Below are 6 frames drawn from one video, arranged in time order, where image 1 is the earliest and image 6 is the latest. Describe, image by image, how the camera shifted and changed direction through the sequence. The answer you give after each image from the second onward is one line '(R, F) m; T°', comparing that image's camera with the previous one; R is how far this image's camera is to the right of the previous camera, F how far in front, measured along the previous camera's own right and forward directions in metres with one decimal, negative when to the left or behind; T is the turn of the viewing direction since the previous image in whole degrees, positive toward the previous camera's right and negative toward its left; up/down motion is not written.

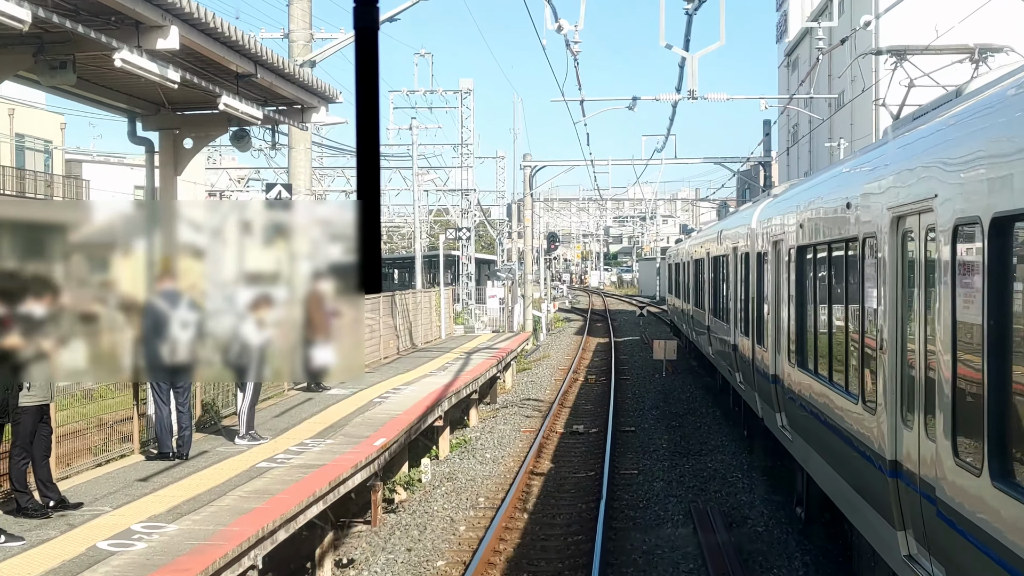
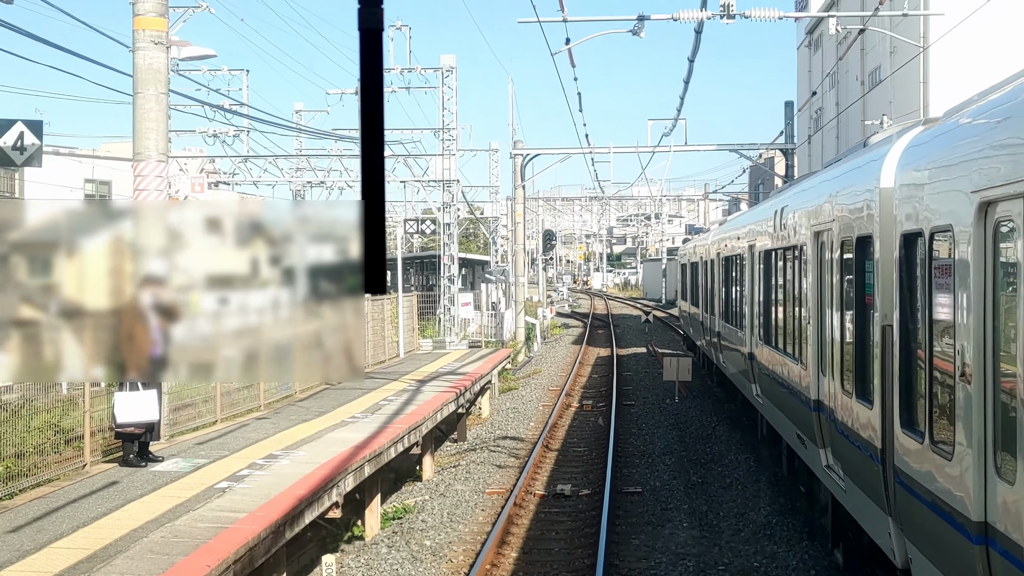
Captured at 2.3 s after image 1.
(+0.5, +3.6) m; 0°
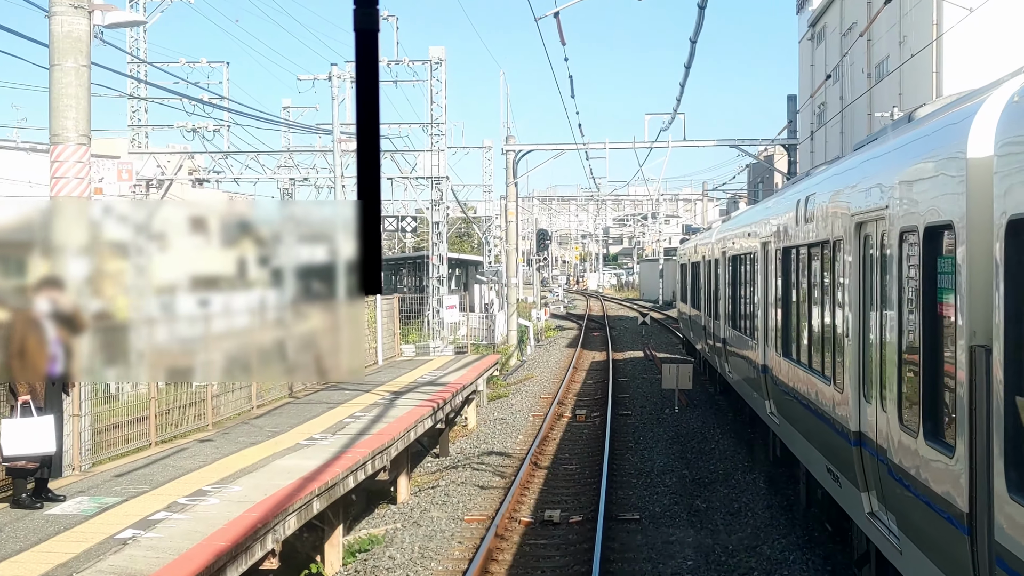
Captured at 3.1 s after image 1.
(+0.1, +1.1) m; 0°
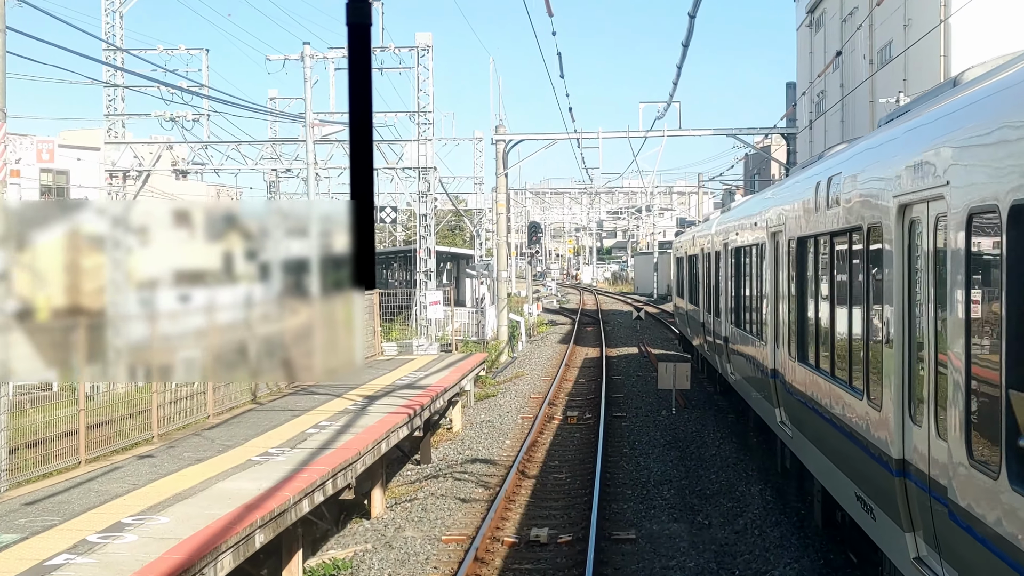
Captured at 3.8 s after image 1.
(+0.1, +0.8) m; 0°
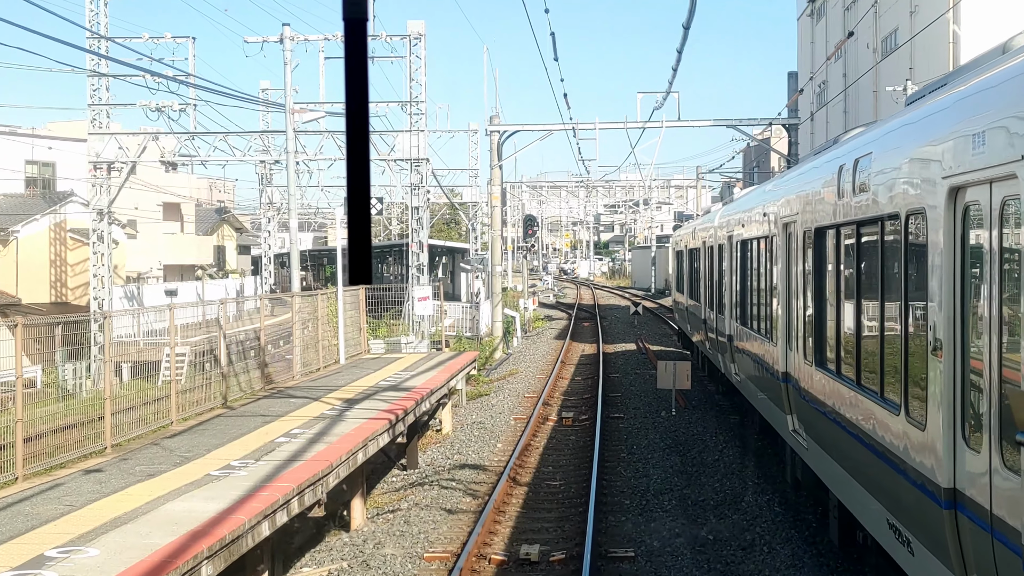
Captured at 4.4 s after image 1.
(+0.1, +0.6) m; 0°
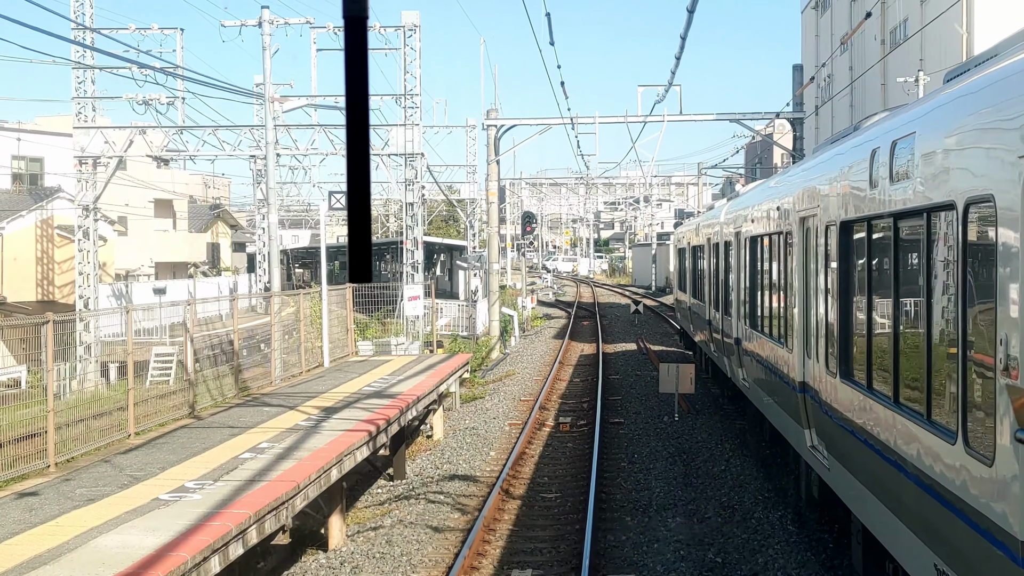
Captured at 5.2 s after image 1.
(+0.1, +0.7) m; 0°
